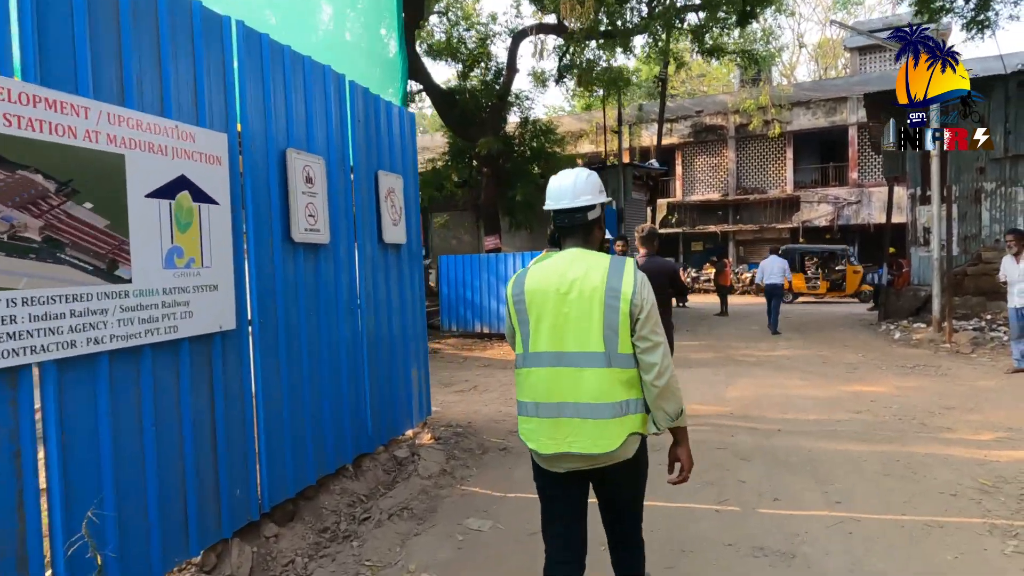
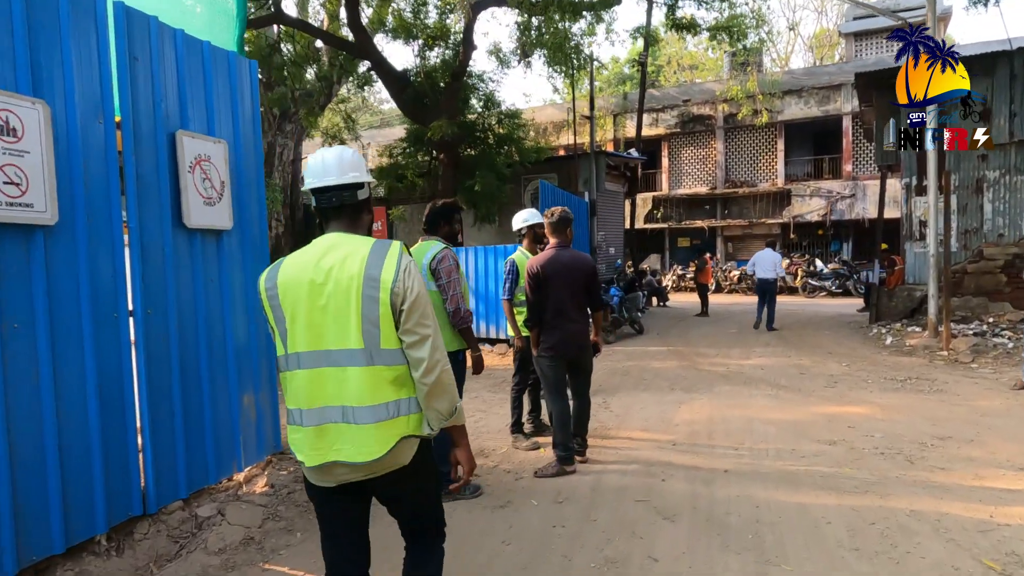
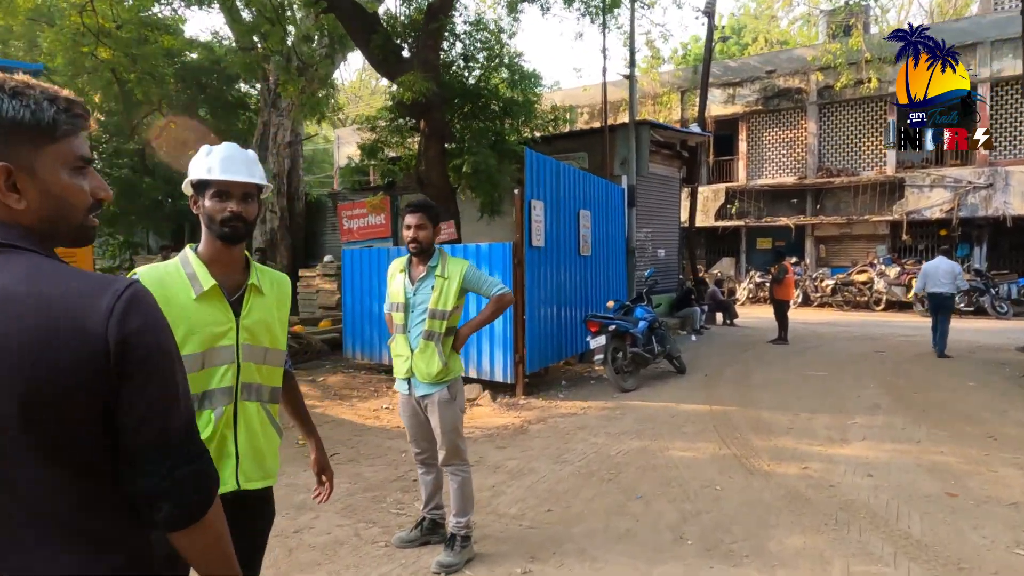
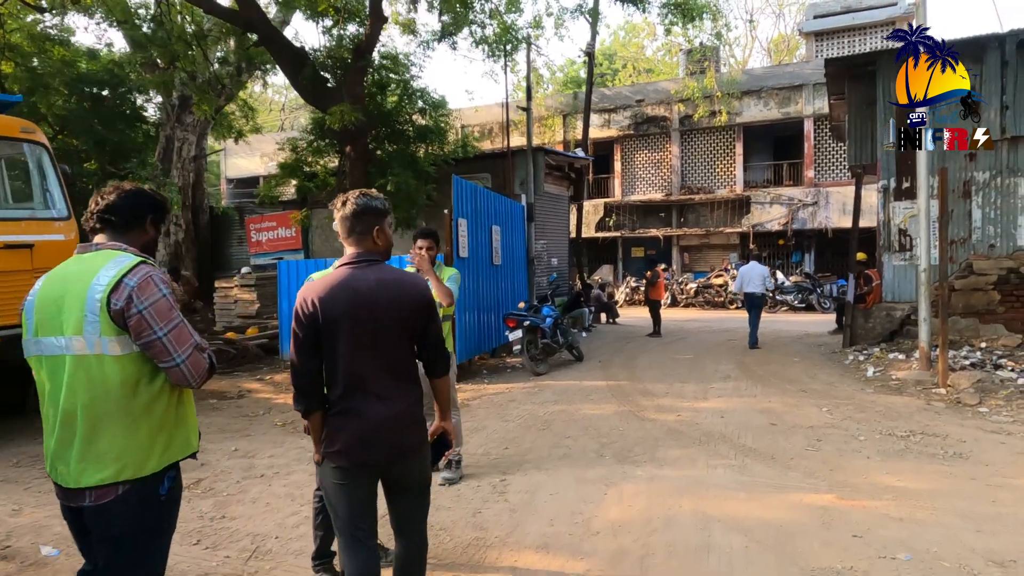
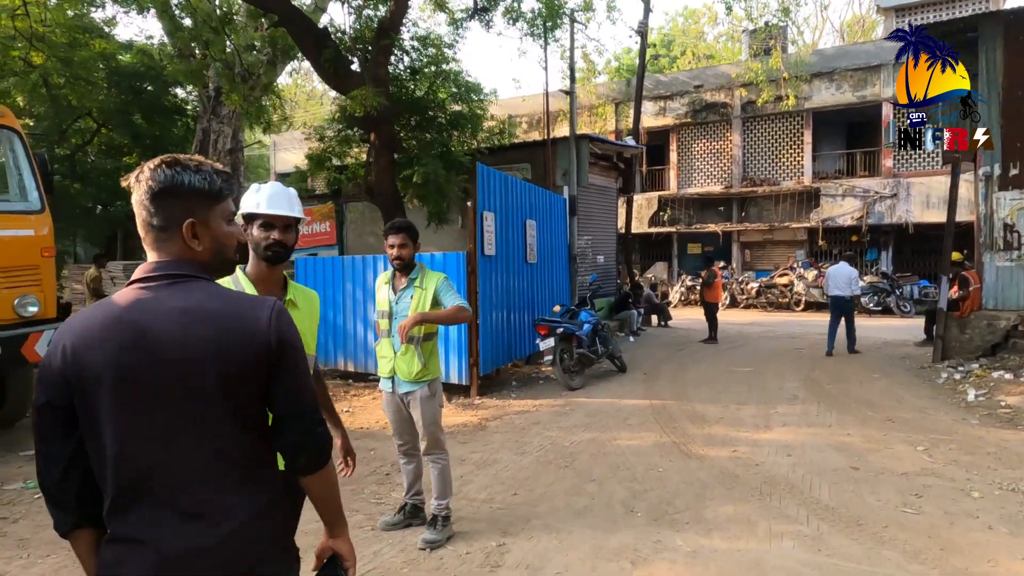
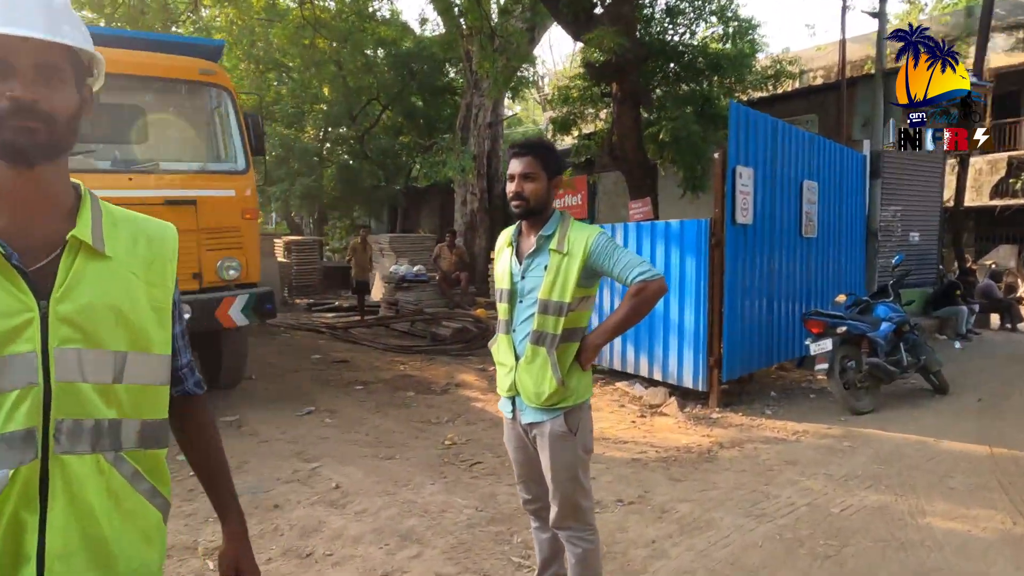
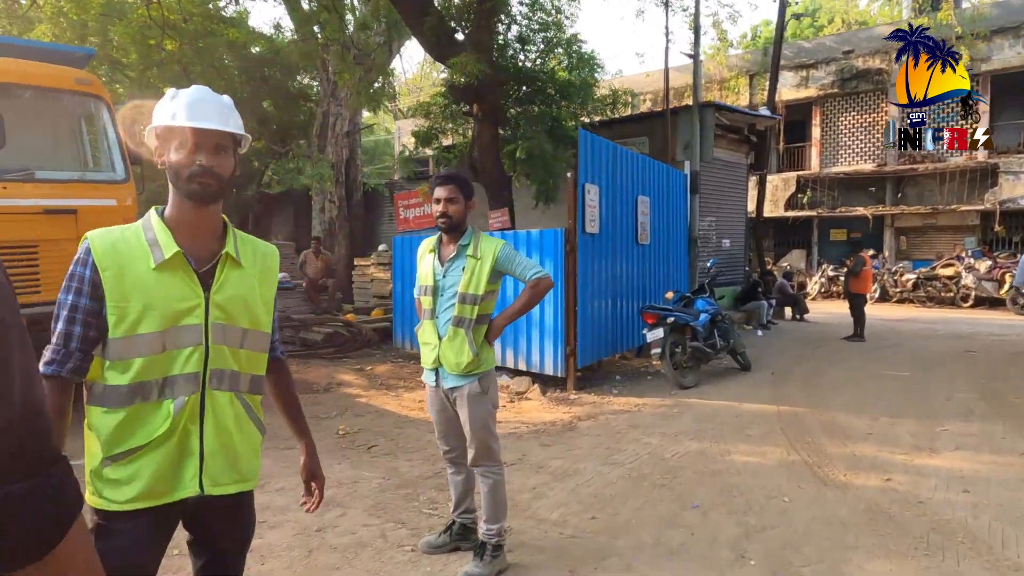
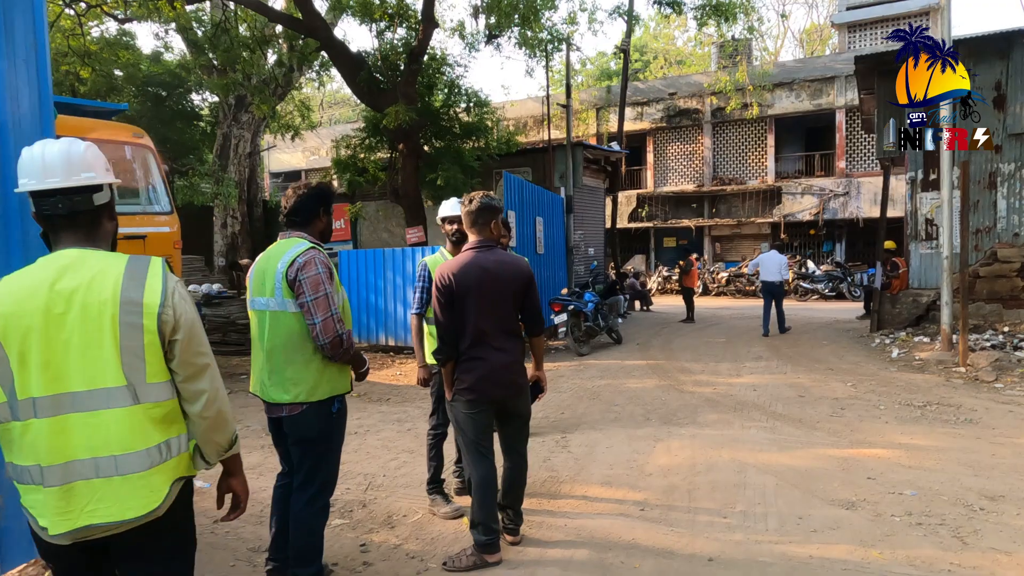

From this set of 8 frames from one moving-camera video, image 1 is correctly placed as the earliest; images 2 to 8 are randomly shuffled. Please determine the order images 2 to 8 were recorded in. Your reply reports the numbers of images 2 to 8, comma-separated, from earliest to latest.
2, 8, 4, 5, 3, 7, 6
